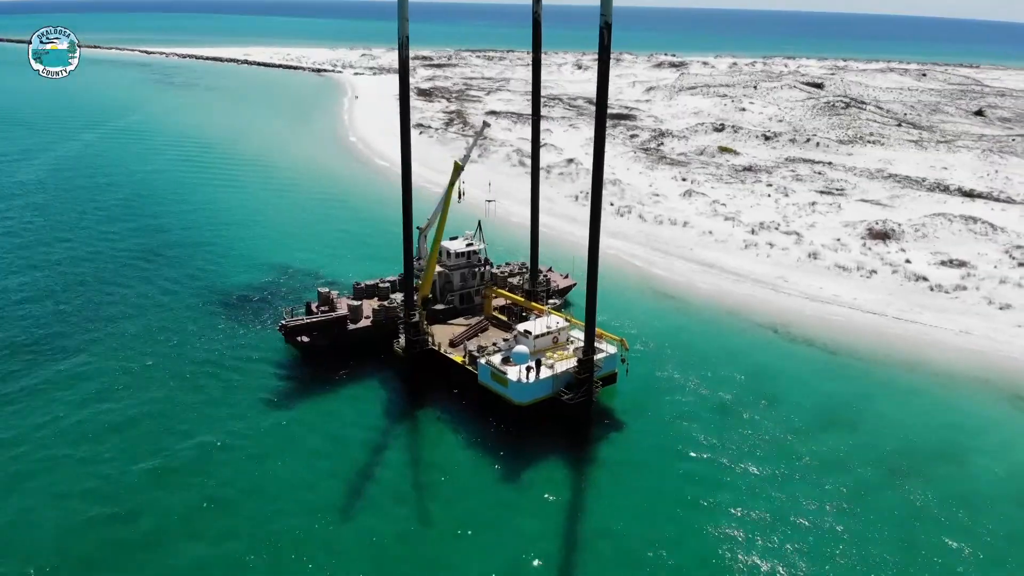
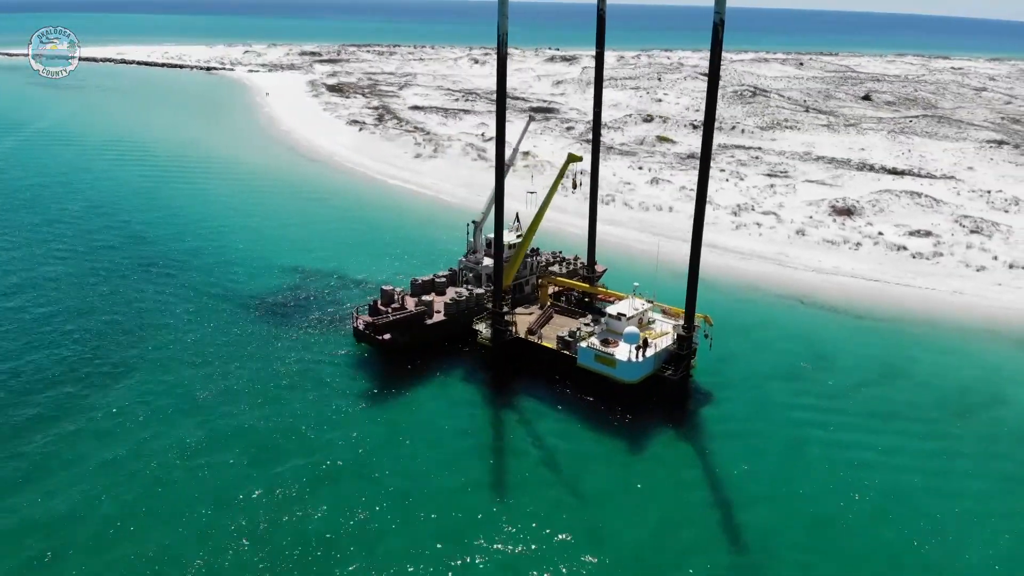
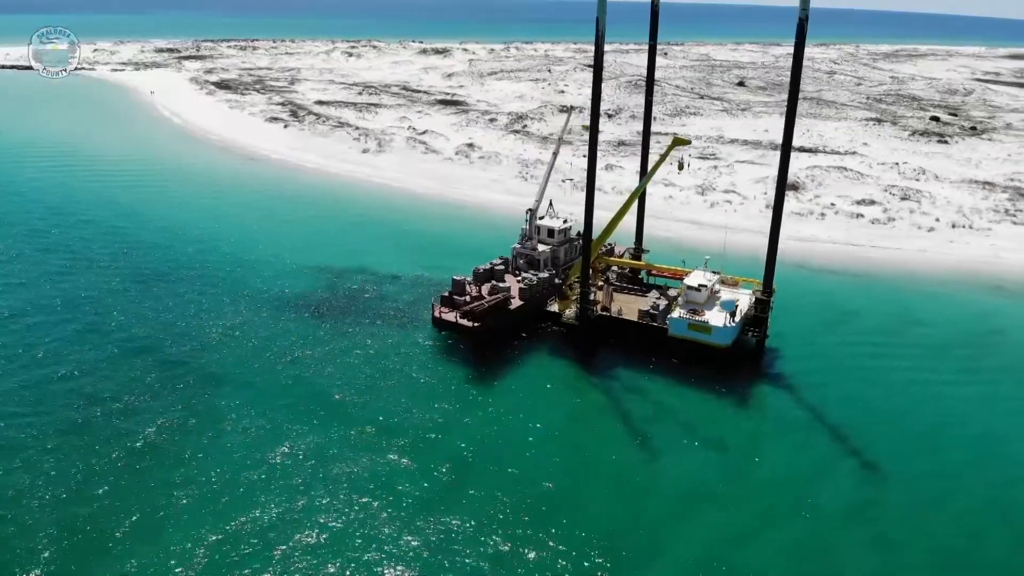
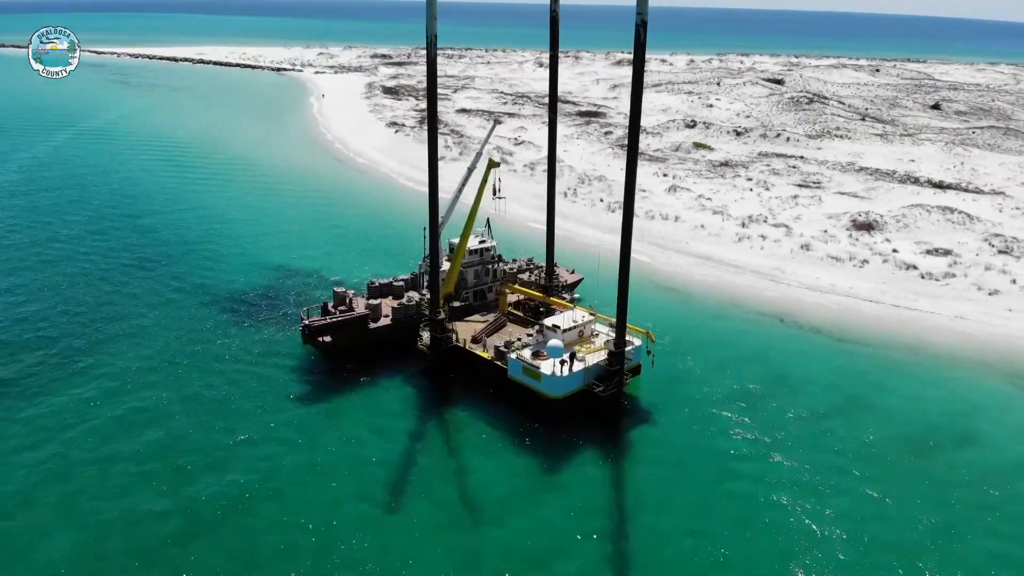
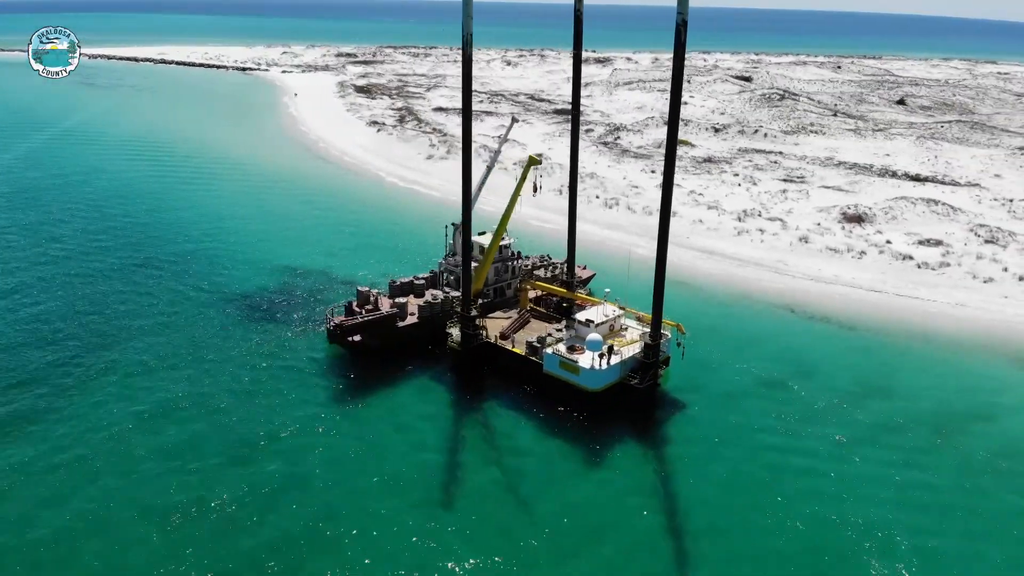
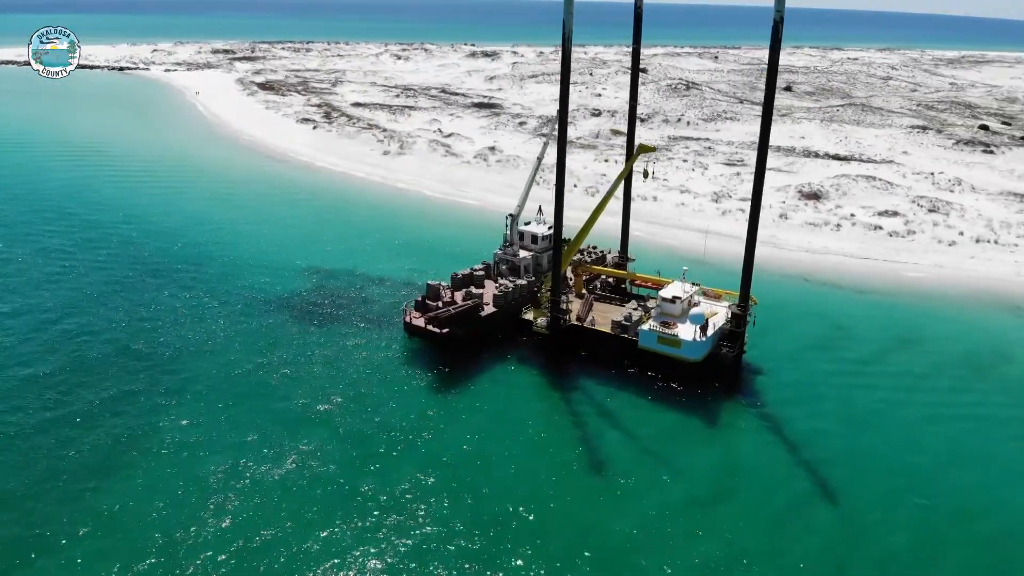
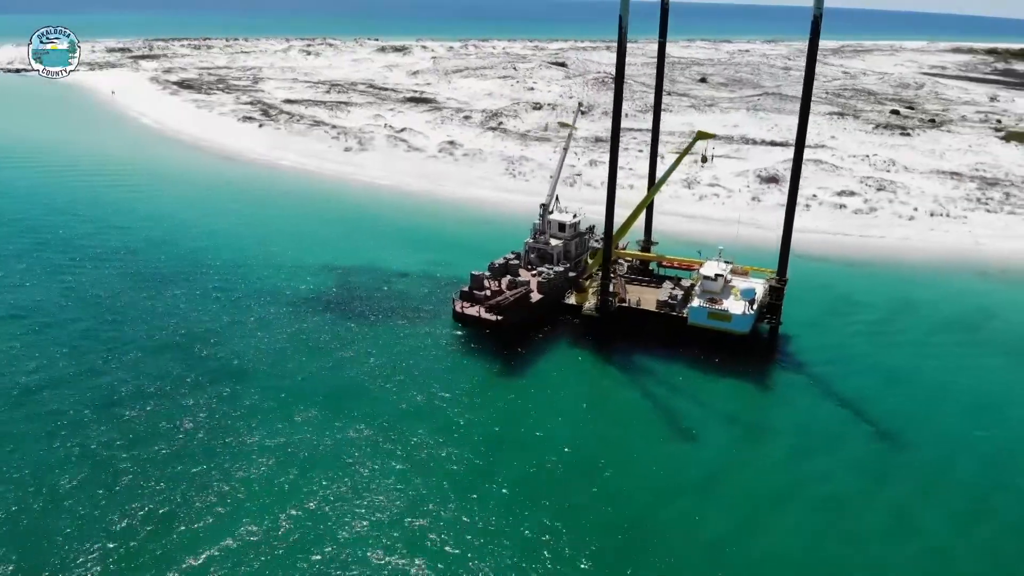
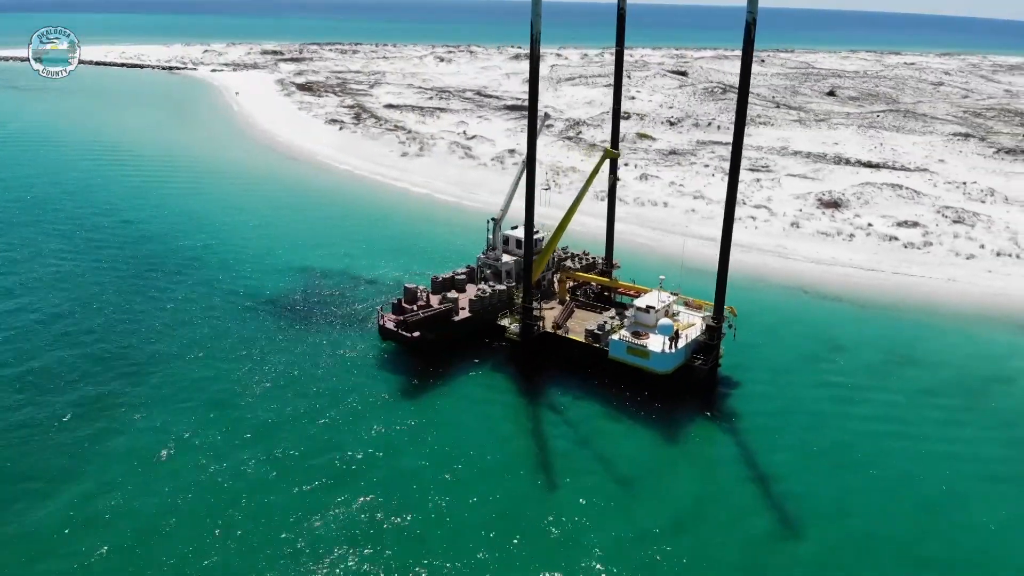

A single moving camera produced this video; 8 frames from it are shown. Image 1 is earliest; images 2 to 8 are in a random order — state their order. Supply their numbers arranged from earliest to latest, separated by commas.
4, 5, 2, 8, 6, 3, 7
